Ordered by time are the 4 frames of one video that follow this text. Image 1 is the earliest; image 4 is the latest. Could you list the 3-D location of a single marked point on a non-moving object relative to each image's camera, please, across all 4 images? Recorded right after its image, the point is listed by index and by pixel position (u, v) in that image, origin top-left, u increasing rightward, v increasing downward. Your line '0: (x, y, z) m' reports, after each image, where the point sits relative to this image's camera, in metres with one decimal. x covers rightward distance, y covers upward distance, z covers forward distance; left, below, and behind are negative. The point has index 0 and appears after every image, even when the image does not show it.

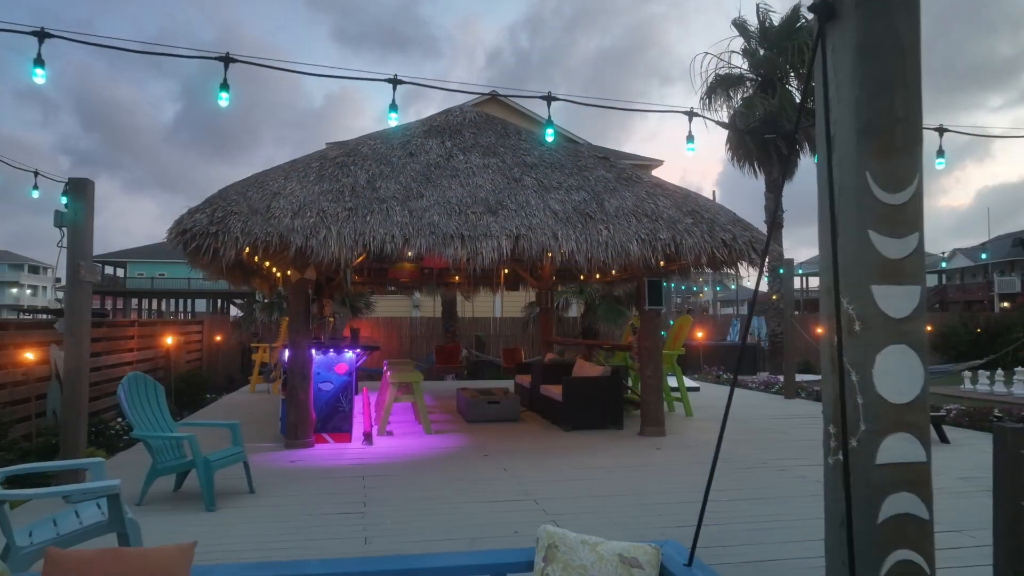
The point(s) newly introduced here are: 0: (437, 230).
0: (-0.5, +0.4, +5.9) m
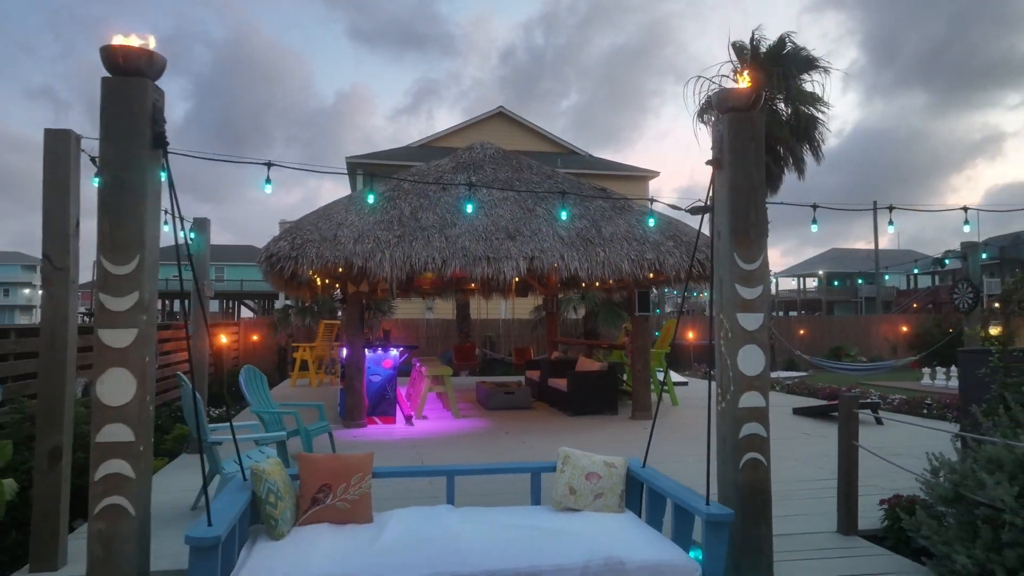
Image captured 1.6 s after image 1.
0: (-0.4, +0.3, +7.4) m
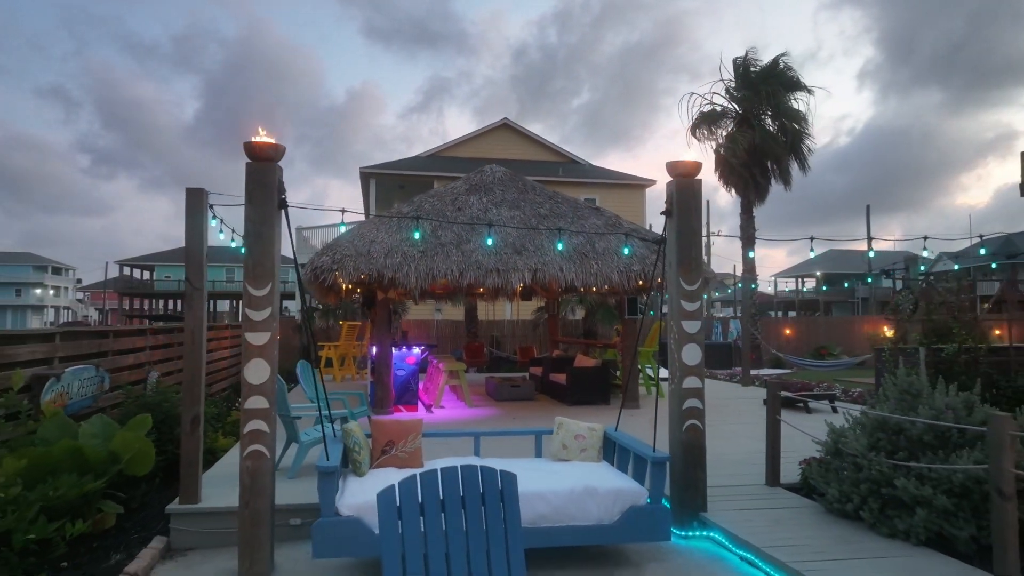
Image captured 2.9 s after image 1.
0: (-0.3, +0.2, +8.7) m
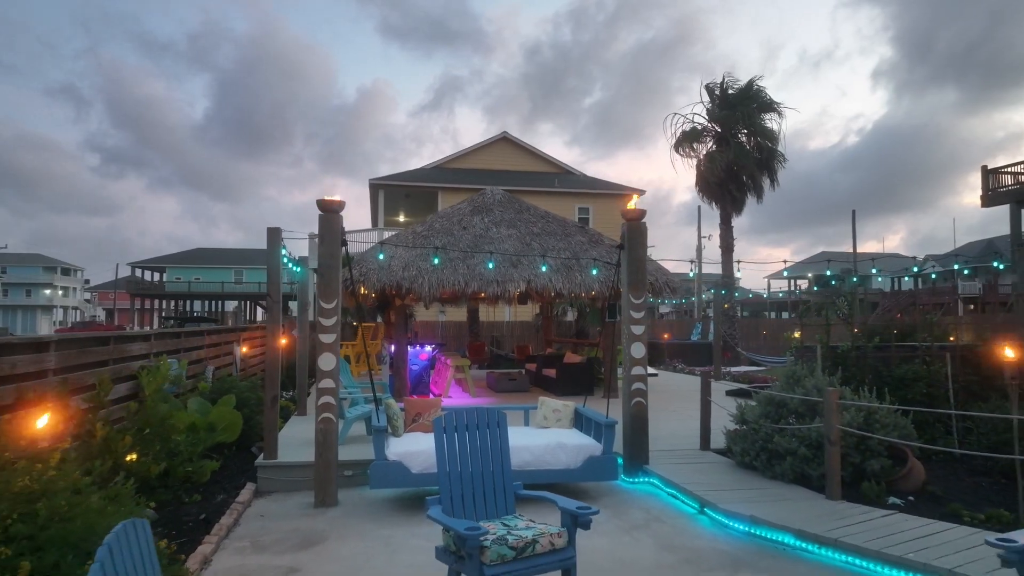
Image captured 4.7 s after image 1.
0: (-0.4, +0.1, +10.3) m
